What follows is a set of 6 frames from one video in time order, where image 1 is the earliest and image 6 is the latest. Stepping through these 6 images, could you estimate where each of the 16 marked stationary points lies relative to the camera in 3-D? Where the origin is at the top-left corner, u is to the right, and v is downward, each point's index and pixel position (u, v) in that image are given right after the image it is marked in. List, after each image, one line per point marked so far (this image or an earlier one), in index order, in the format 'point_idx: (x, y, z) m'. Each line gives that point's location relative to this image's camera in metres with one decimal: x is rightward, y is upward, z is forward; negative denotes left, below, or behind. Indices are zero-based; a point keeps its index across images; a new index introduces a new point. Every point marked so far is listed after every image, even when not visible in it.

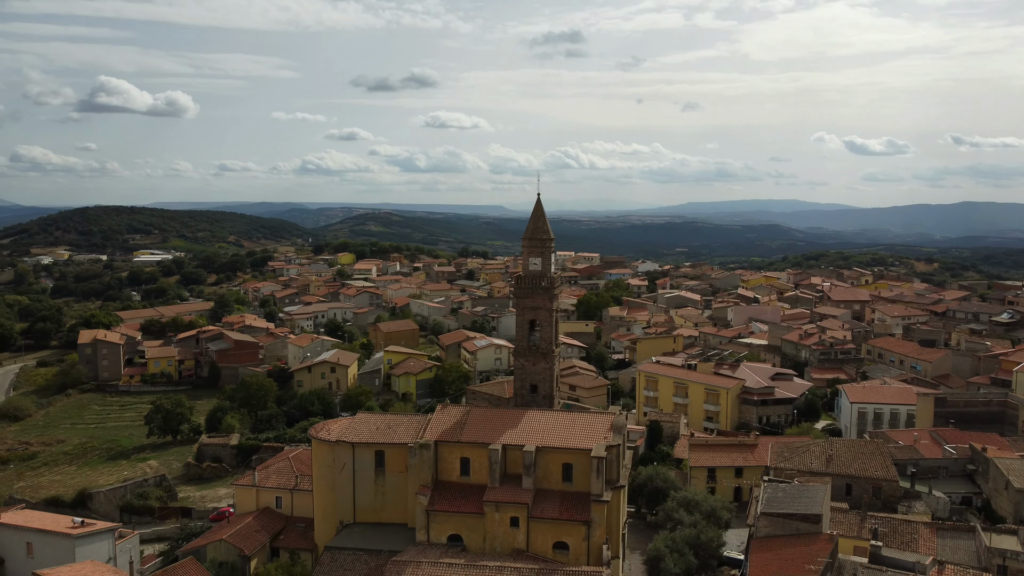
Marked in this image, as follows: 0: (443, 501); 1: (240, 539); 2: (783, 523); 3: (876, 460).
0: (-1.4, -4.2, +15.9) m
1: (-5.7, -5.3, +17.1) m
2: (+4.6, -4.0, +13.8) m
3: (+8.2, -3.9, +18.4) m
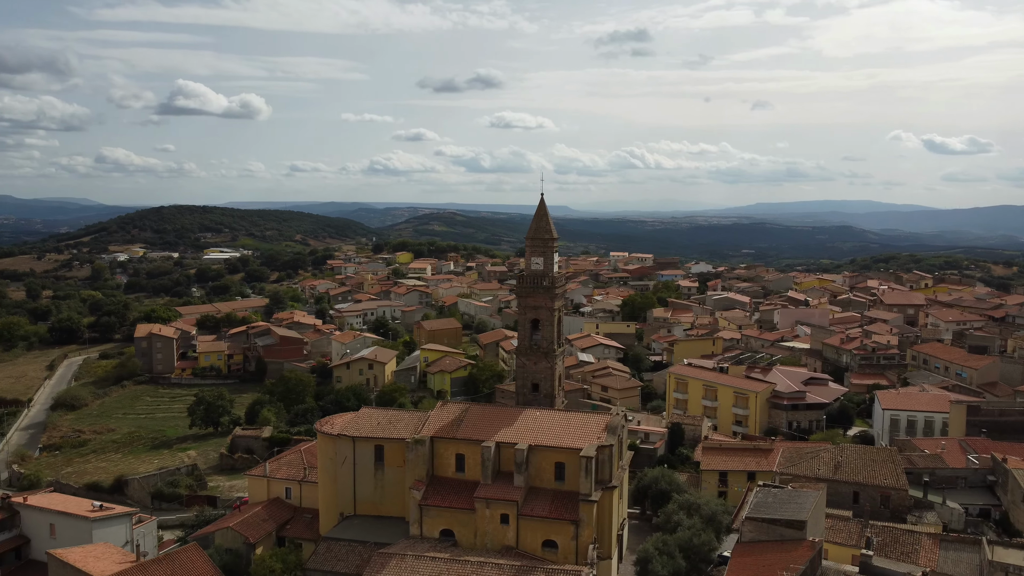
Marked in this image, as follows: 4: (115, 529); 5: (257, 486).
0: (-1.5, -4.1, +16.1) m
1: (-5.8, -5.2, +17.6) m
2: (+4.3, -4.0, +13.6) m
3: (+8.3, -3.9, +17.8) m
4: (-8.7, -5.3, +17.9) m
5: (-6.1, -4.8, +19.6) m
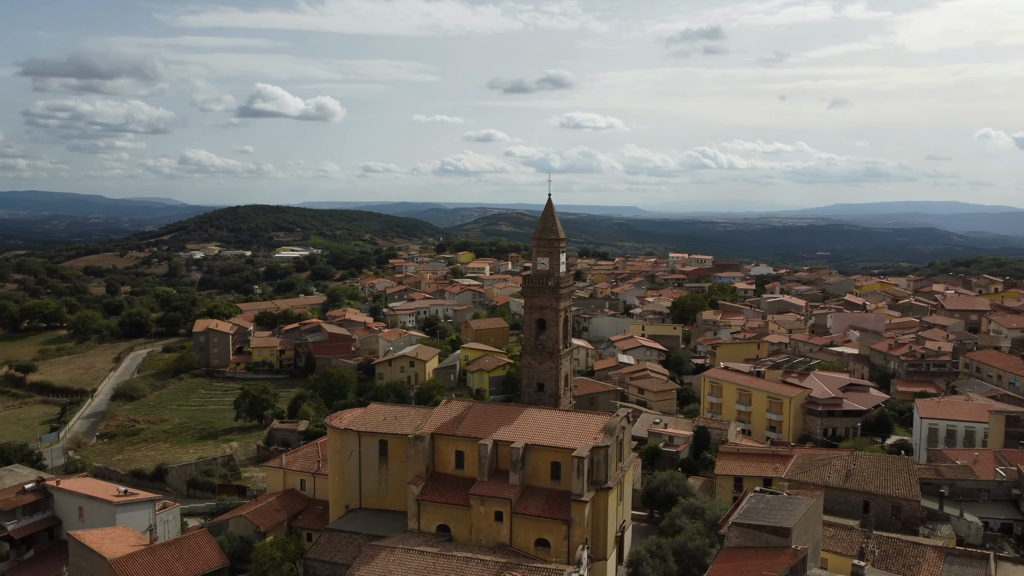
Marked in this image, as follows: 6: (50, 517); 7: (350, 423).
0: (-1.6, -4.1, +16.4) m
1: (-5.7, -5.1, +18.3) m
2: (+4.0, -4.1, +13.4) m
3: (+8.3, -4.0, +17.3) m
4: (-8.6, -5.2, +18.7) m
5: (-5.9, -4.7, +20.2) m
6: (-11.1, -5.5, +19.4) m
7: (-3.6, -3.0, +18.0) m
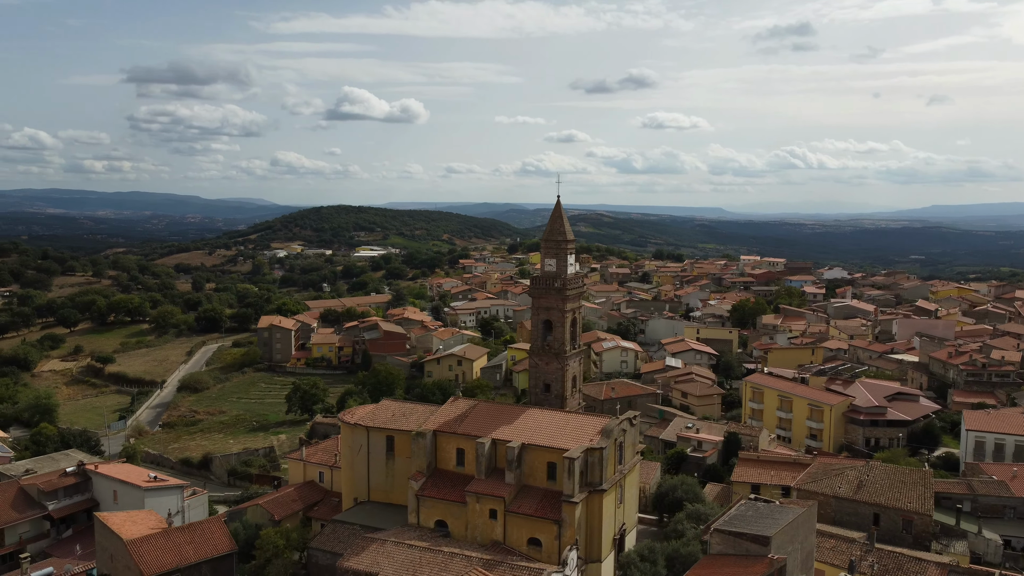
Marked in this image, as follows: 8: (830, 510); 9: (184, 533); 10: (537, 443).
0: (-1.6, -4.1, +16.7) m
1: (-5.6, -5.1, +19.0) m
2: (+3.6, -4.1, +13.2) m
3: (+8.3, -4.1, +16.6) m
4: (-8.4, -5.1, +19.8) m
5: (-5.6, -4.7, +20.9) m
6: (-10.8, -5.4, +20.6) m
7: (-3.5, -3.0, +18.5) m
8: (+6.6, -4.7, +17.0) m
9: (-6.8, -5.1, +16.9) m
10: (+0.5, -3.1, +16.2) m
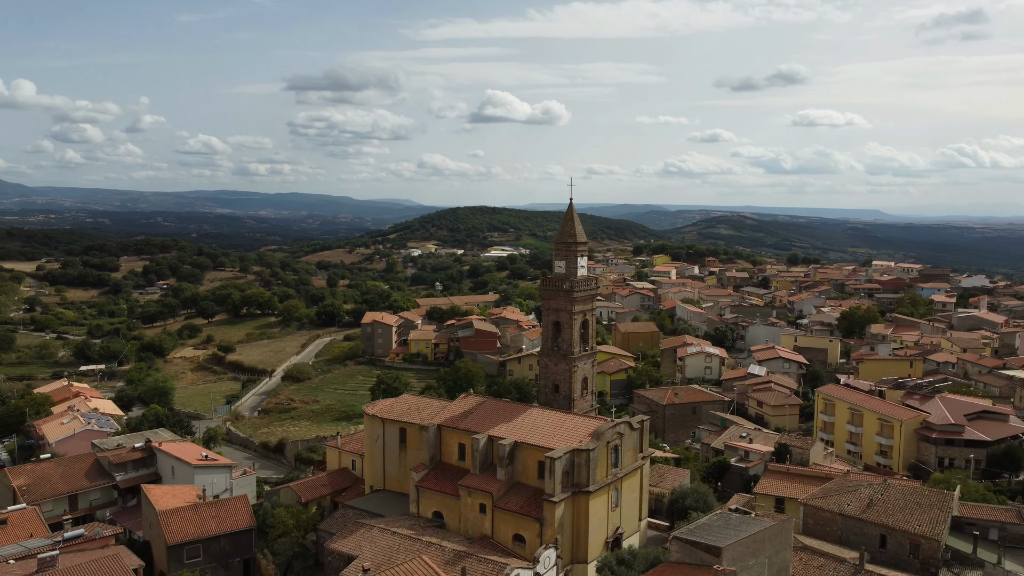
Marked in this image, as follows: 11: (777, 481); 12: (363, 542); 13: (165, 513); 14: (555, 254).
0: (-1.7, -4.1, +17.3) m
1: (-5.2, -5.0, +20.3) m
2: (+2.9, -4.2, +13.0) m
3: (+8.1, -4.3, +15.6) m
4: (-7.9, -5.0, +21.5) m
5: (-4.9, -4.6, +22.2) m
6: (-10.1, -5.2, +22.8) m
7: (-3.2, -2.9, +19.5) m
8: (+6.5, -4.8, +16.2) m
9: (-6.8, -5.0, +18.4) m
10: (+0.3, -3.1, +16.5) m
11: (+6.6, -4.8, +19.9) m
12: (-2.8, -4.9, +15.5) m
13: (-7.6, -4.9, +17.7) m
14: (+1.0, +0.8, +18.7) m
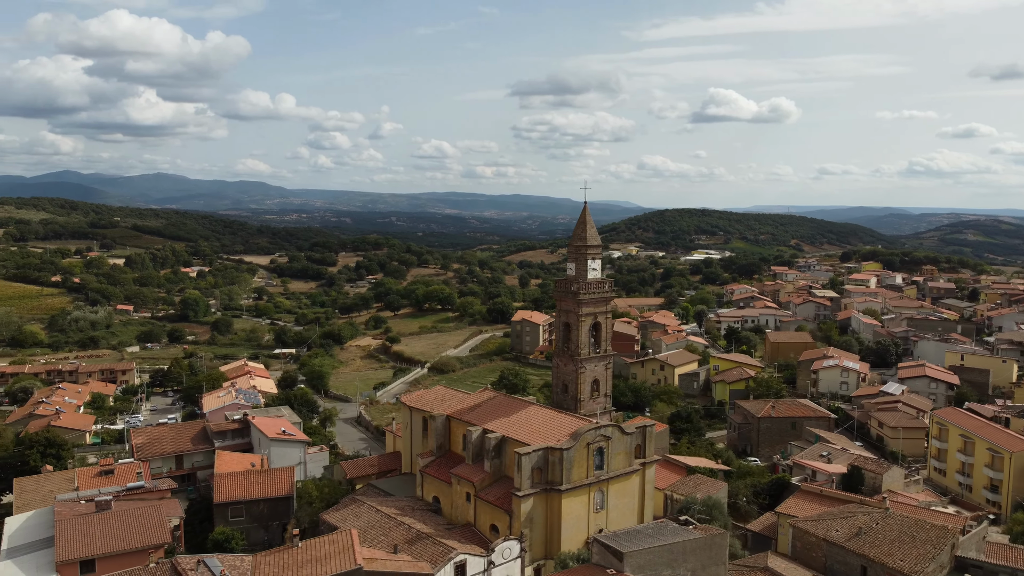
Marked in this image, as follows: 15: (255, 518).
0: (-1.8, -4.1, +18.5) m
1: (-4.4, -4.9, +22.2) m
2: (+1.5, -4.3, +13.0) m
3: (+7.2, -4.6, +14.2) m
4: (-6.7, -4.8, +24.1) m
5: (-3.6, -4.5, +24.0) m
6: (-8.5, -4.9, +25.9) m
7: (-2.6, -2.9, +20.9) m
8: (+5.8, -5.0, +15.2) m
9: (-6.5, -4.8, +20.8) m
10: (0.0, -3.1, +17.1) m
11: (+6.9, -5.0, +18.8) m
12: (-3.4, -4.8, +17.0) m
13: (-7.4, -4.7, +20.3) m
14: (+1.3, +0.7, +19.0) m
15: (-6.3, -5.7, +19.9) m
